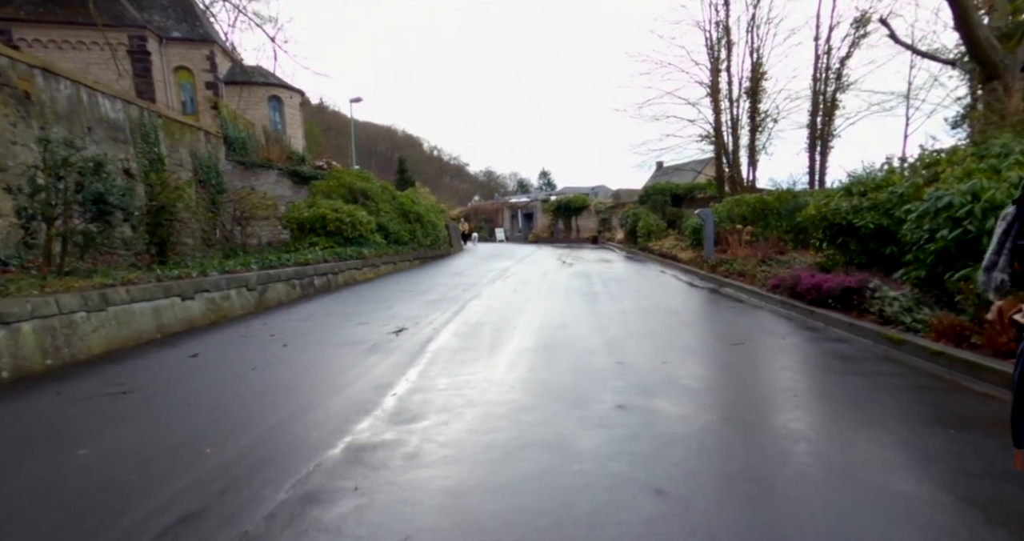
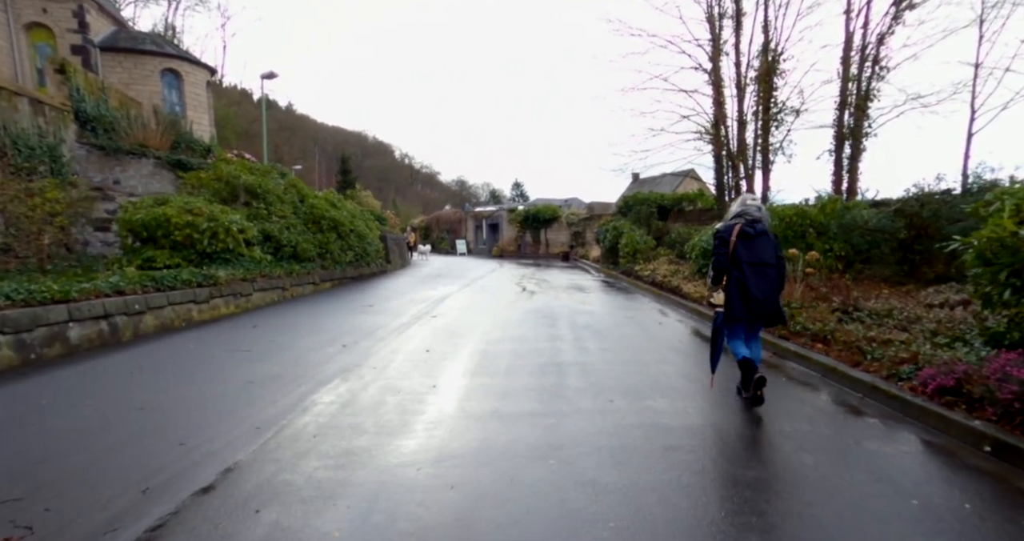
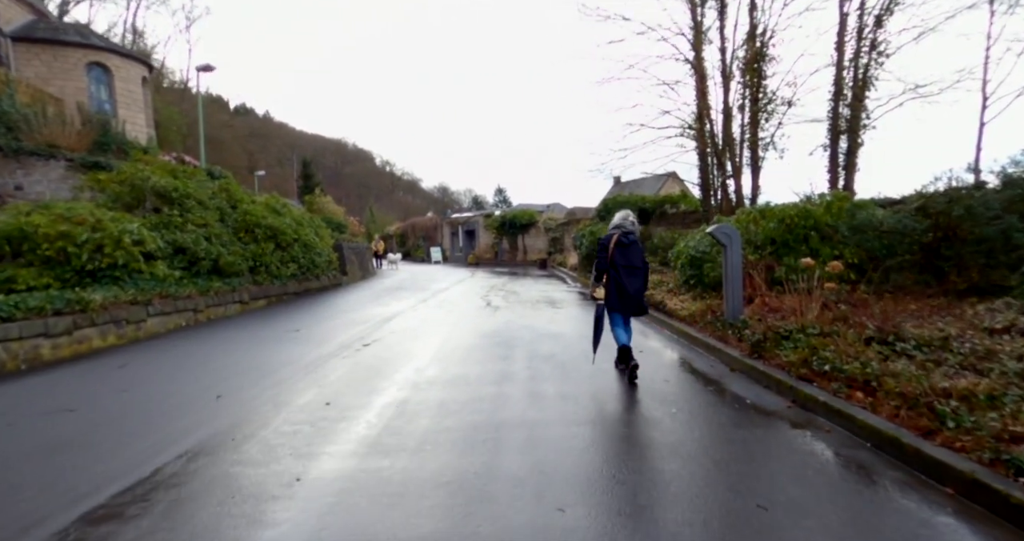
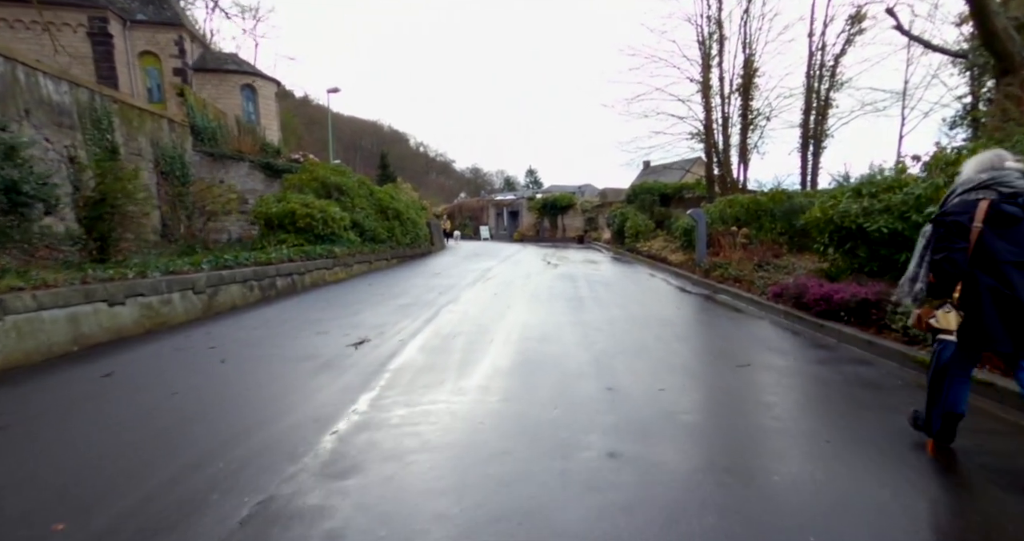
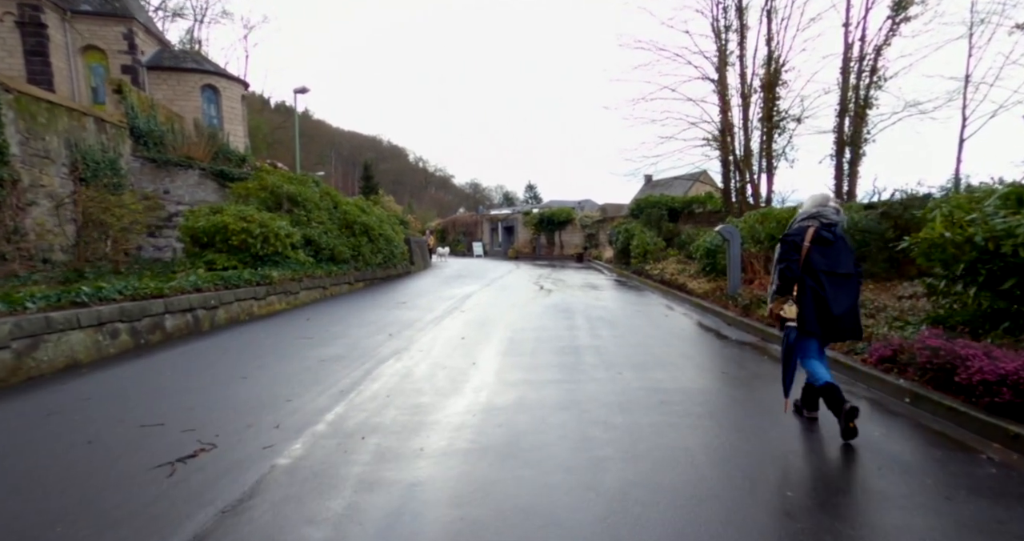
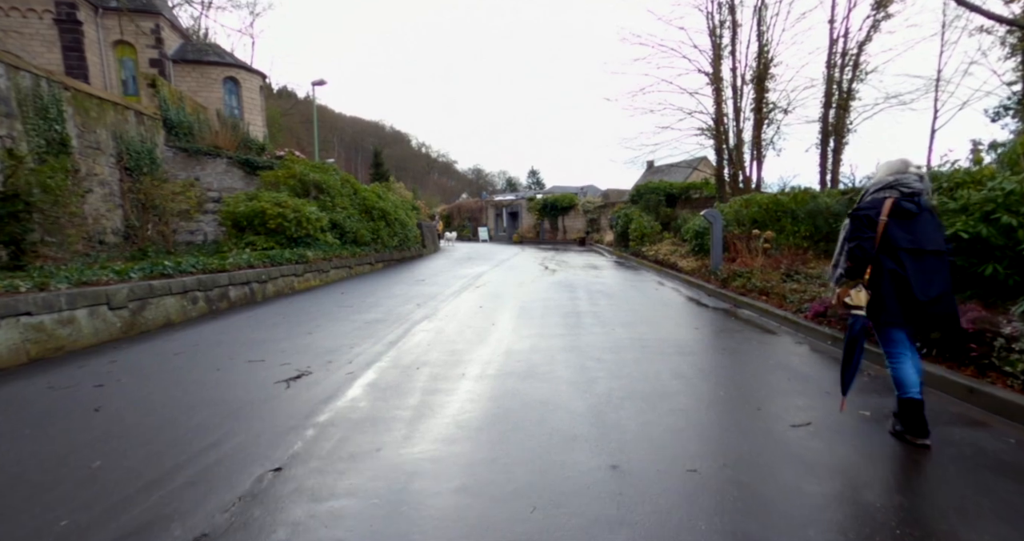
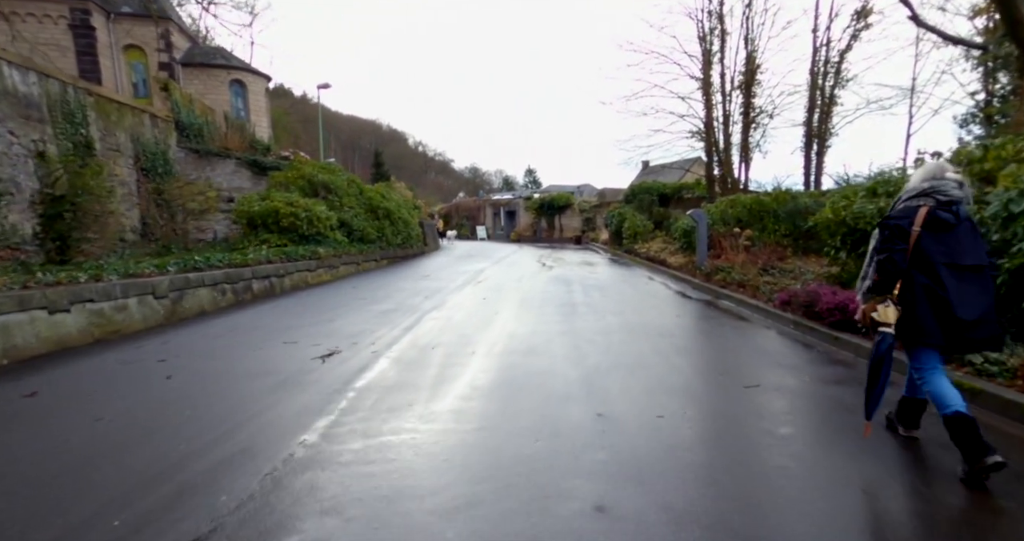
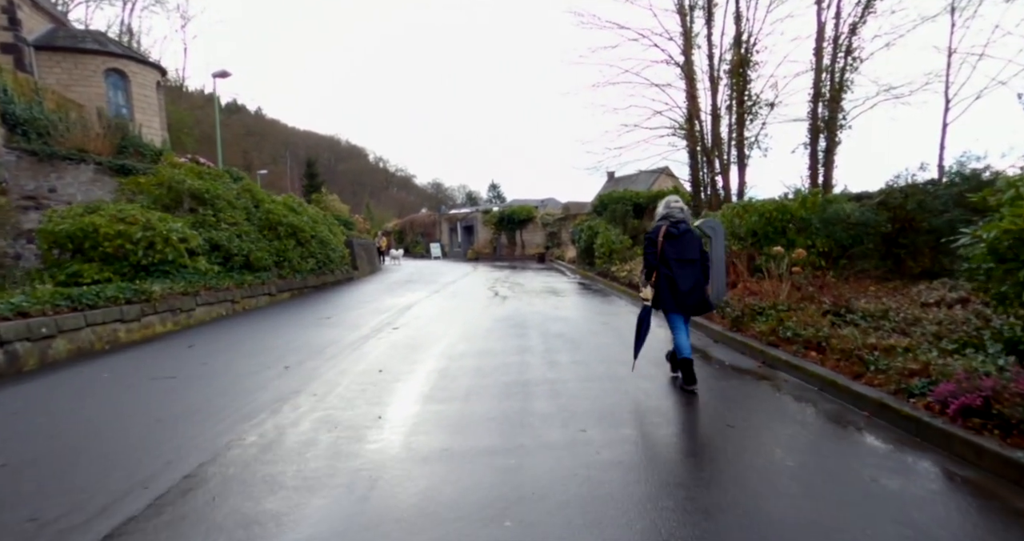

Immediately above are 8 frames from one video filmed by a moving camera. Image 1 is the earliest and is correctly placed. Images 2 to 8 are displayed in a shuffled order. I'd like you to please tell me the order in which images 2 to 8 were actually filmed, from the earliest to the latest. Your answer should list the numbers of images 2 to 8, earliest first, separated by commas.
4, 7, 6, 5, 2, 8, 3
